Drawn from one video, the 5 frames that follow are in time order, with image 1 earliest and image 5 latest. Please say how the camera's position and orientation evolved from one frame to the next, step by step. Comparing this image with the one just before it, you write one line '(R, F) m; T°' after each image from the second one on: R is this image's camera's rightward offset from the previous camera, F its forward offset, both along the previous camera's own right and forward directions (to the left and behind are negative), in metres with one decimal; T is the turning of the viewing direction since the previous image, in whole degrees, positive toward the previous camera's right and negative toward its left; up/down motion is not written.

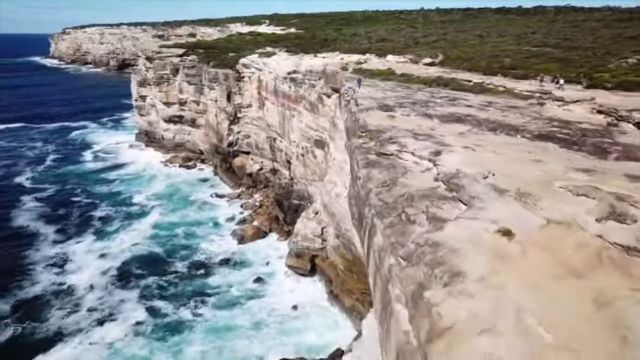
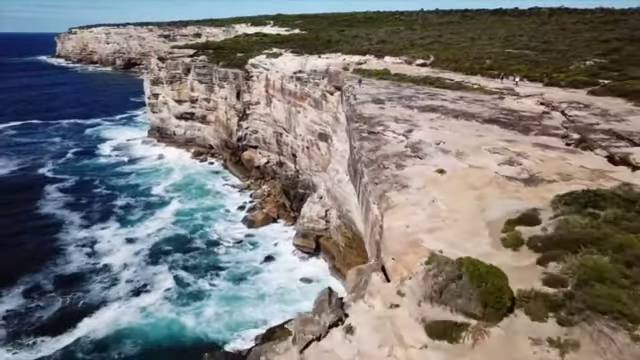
(-0.2, -4.6) m; 0°
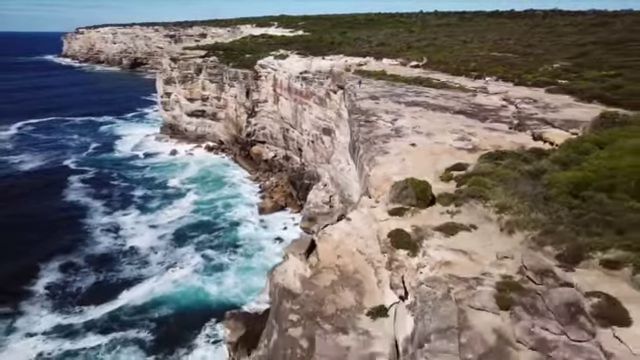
(-0.3, -5.0) m; 0°
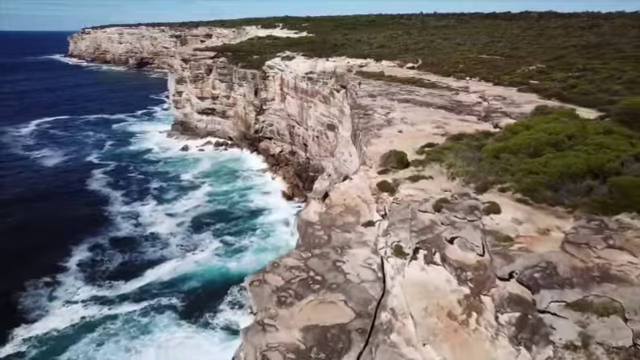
(-0.4, -5.0) m; 0°
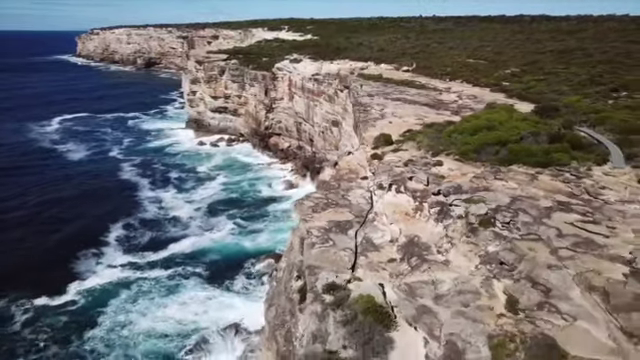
(-0.6, -7.1) m; 0°
